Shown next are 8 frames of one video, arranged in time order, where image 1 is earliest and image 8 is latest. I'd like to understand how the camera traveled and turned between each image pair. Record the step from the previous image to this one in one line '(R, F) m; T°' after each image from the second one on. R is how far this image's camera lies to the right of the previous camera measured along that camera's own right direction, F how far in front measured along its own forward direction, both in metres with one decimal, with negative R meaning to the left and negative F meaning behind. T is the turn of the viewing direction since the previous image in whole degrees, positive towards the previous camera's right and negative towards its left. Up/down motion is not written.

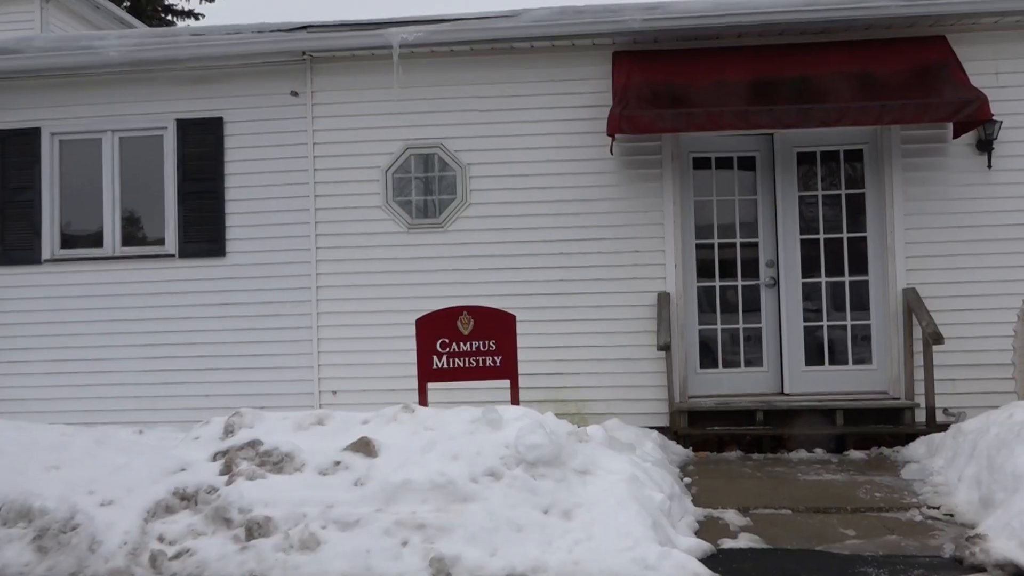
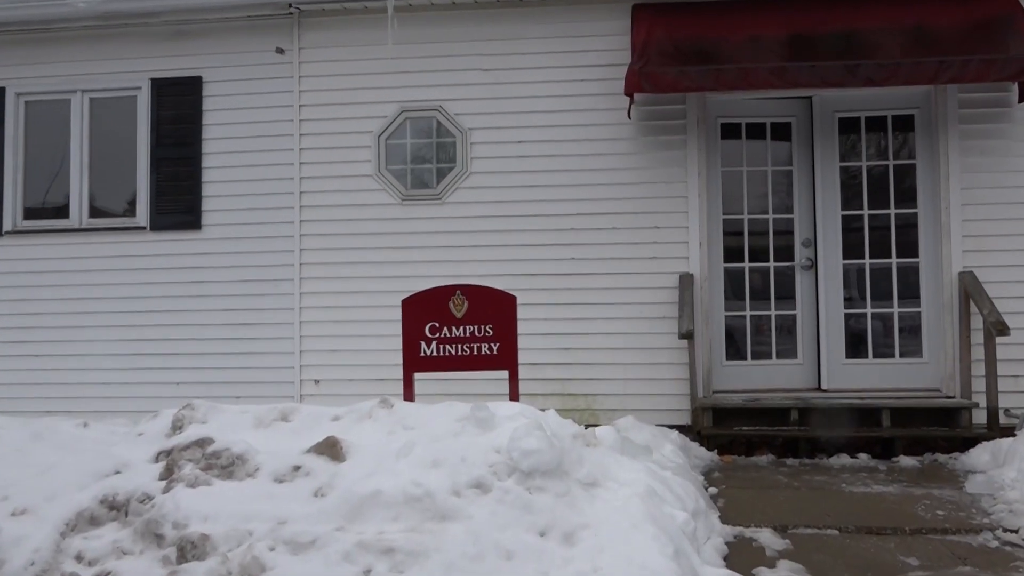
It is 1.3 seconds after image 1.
(+0.1, +0.8) m; -1°
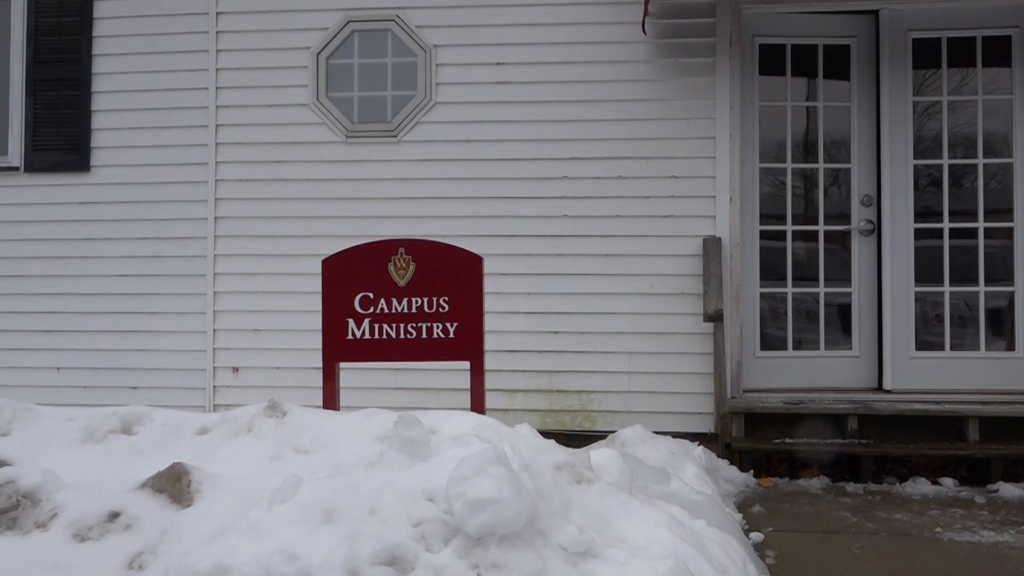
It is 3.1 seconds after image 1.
(+0.1, +1.5) m; 0°
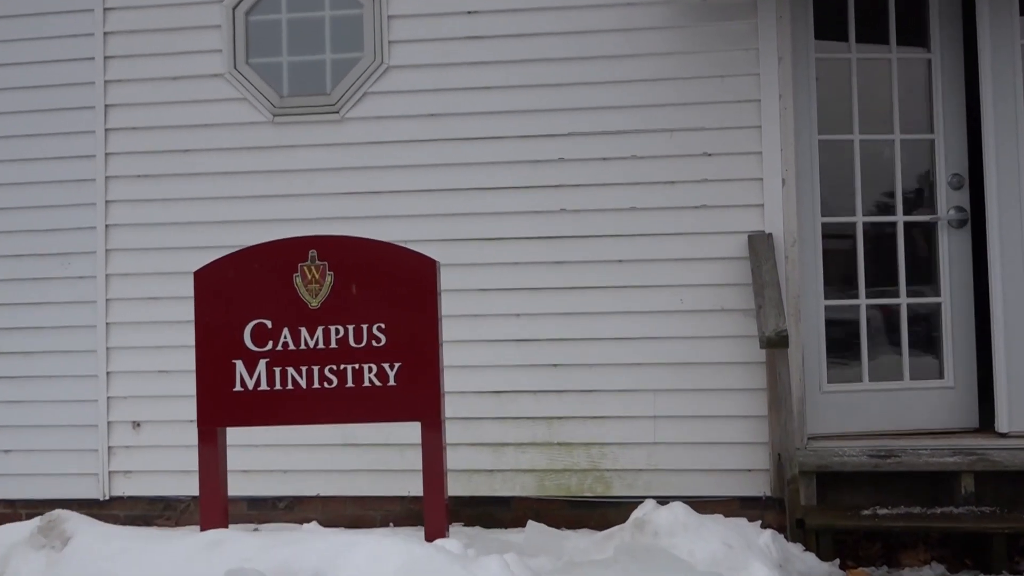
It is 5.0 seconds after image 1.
(+0.1, +1.3) m; 0°
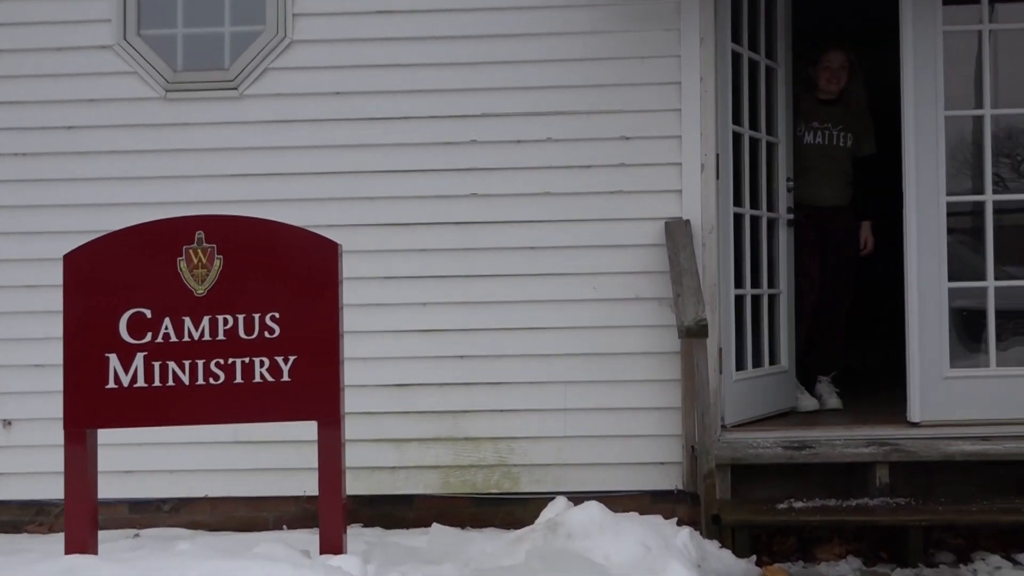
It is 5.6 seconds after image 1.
(0.0, +0.2) m; +5°
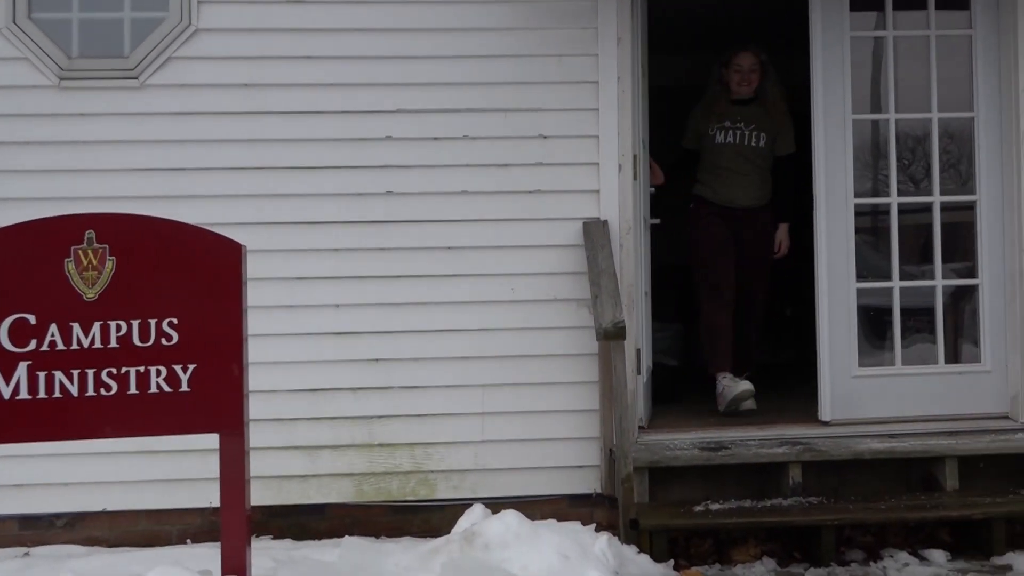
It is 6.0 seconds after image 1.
(0.0, +0.1) m; +5°
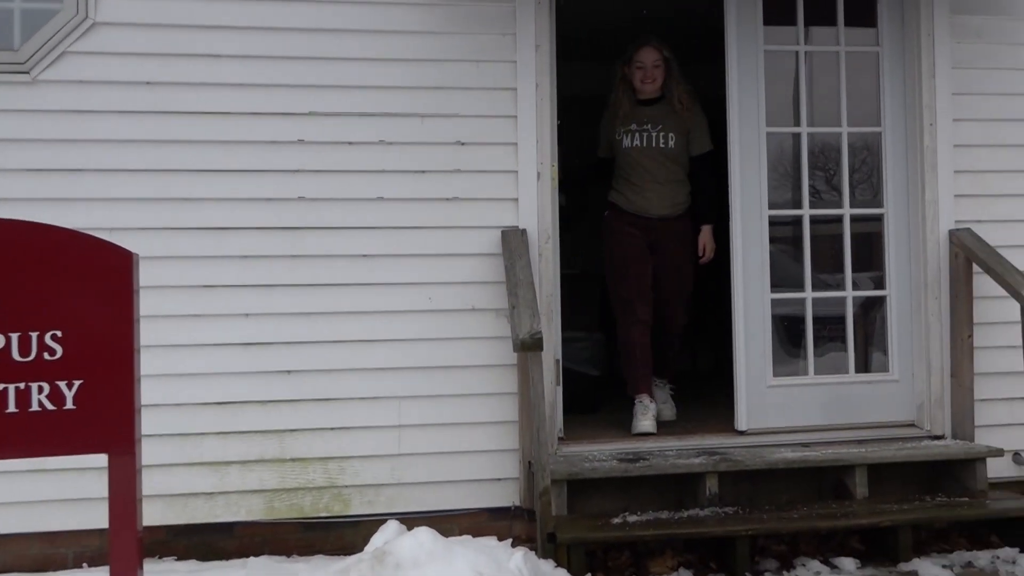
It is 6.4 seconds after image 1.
(0.0, +0.1) m; +5°
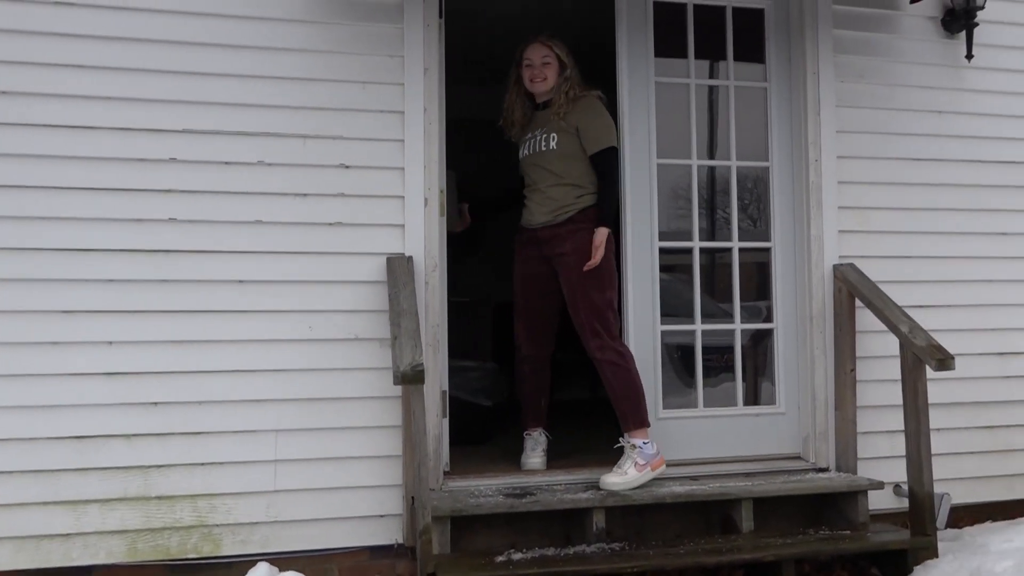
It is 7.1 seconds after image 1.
(+0.1, +0.1) m; +5°
